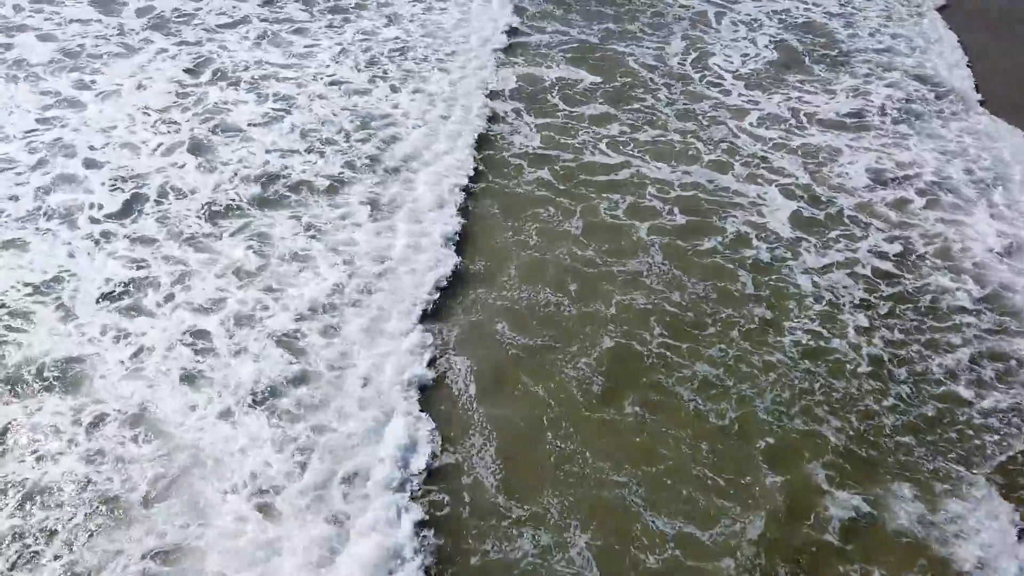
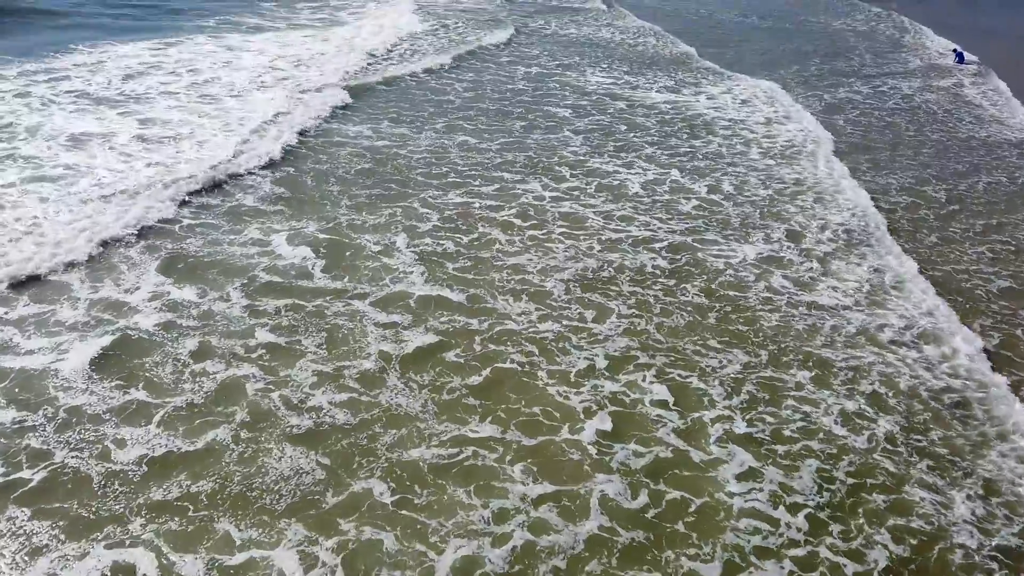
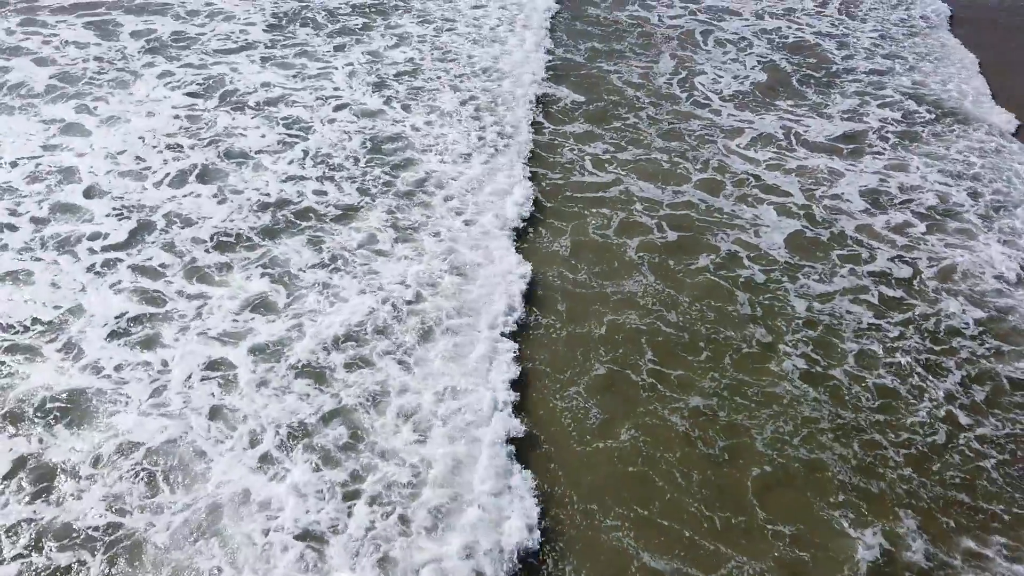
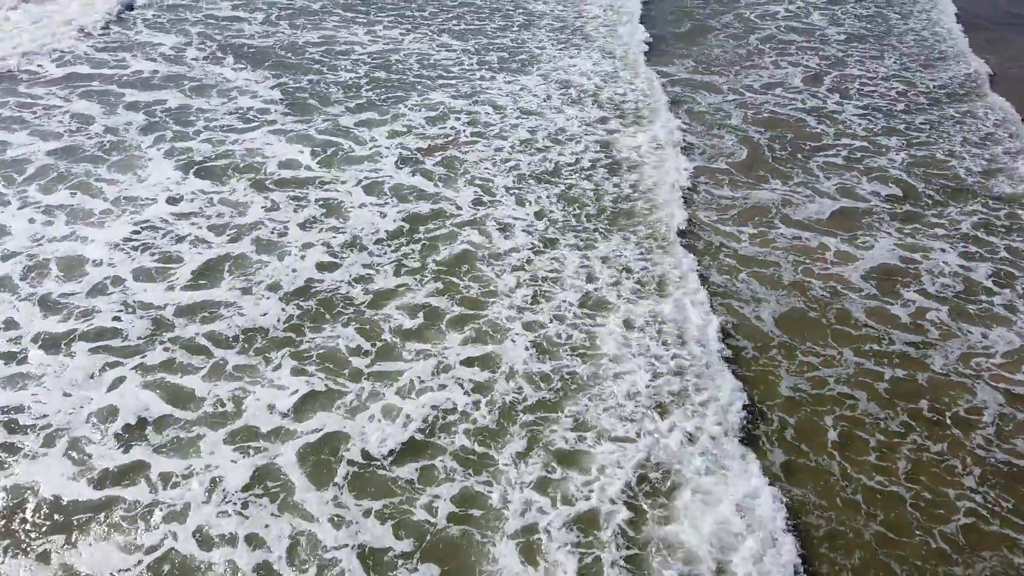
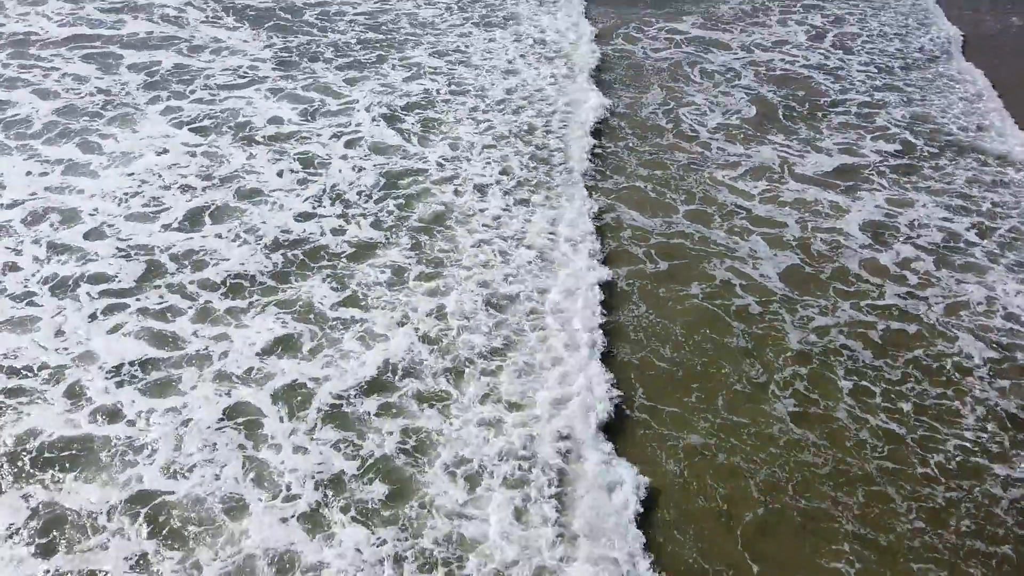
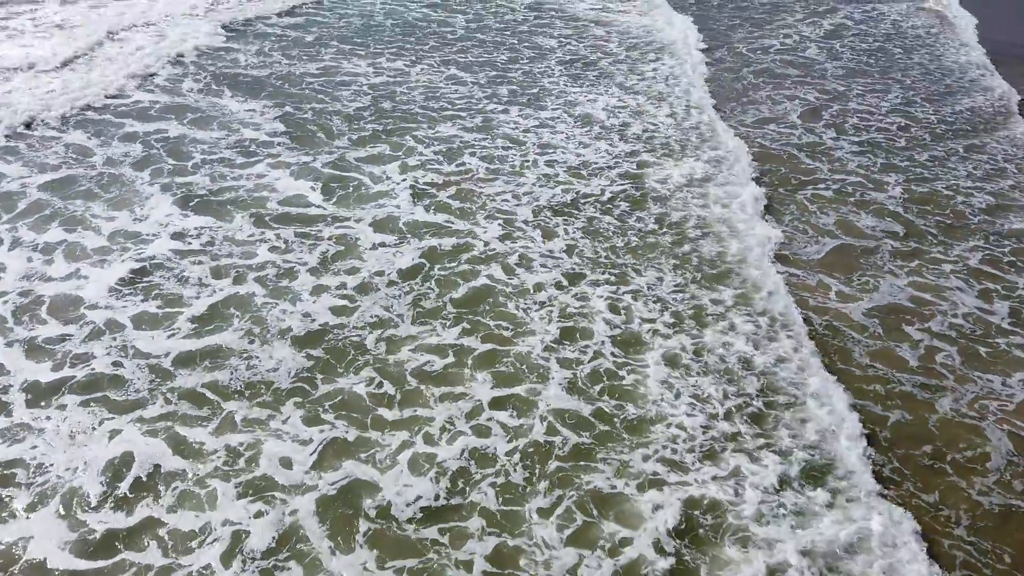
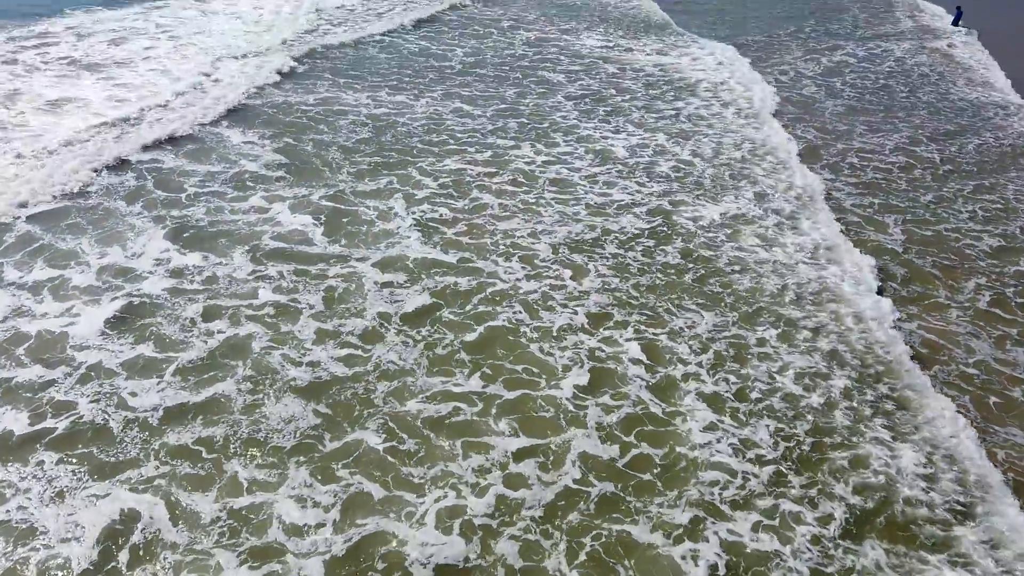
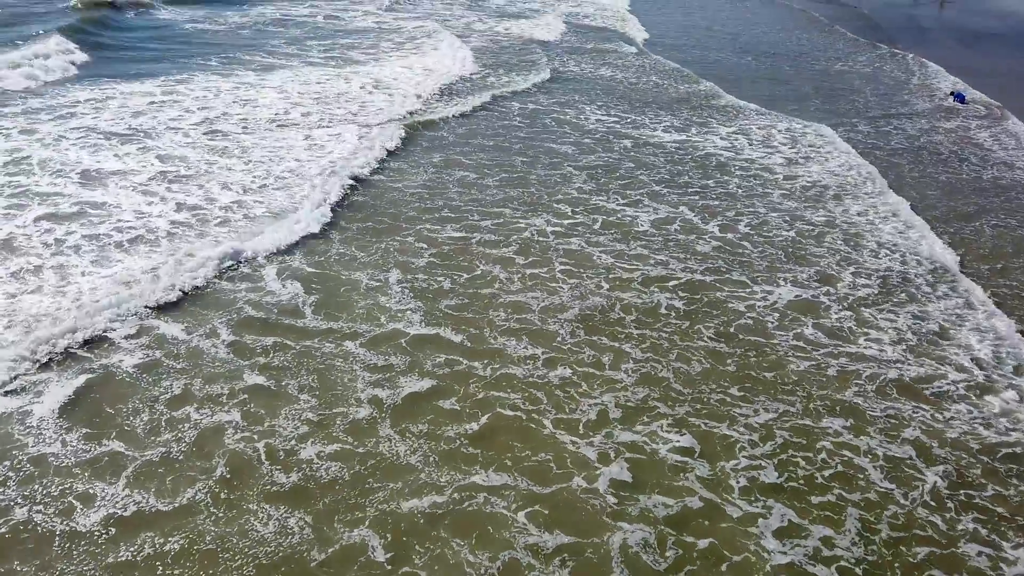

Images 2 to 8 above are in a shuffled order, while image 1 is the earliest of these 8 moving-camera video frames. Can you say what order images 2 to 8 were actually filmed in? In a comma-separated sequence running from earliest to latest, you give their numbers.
3, 5, 4, 6, 7, 2, 8
